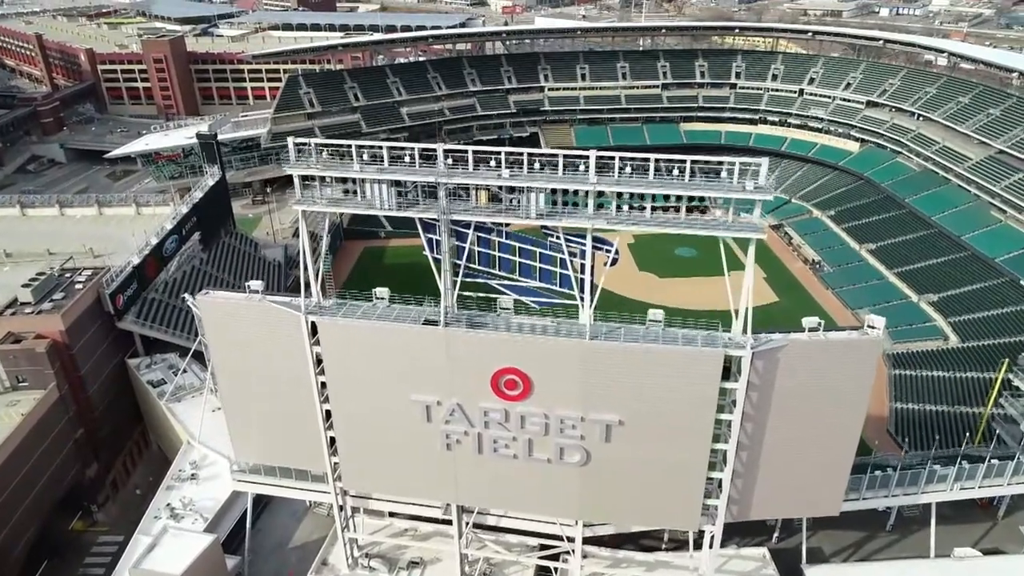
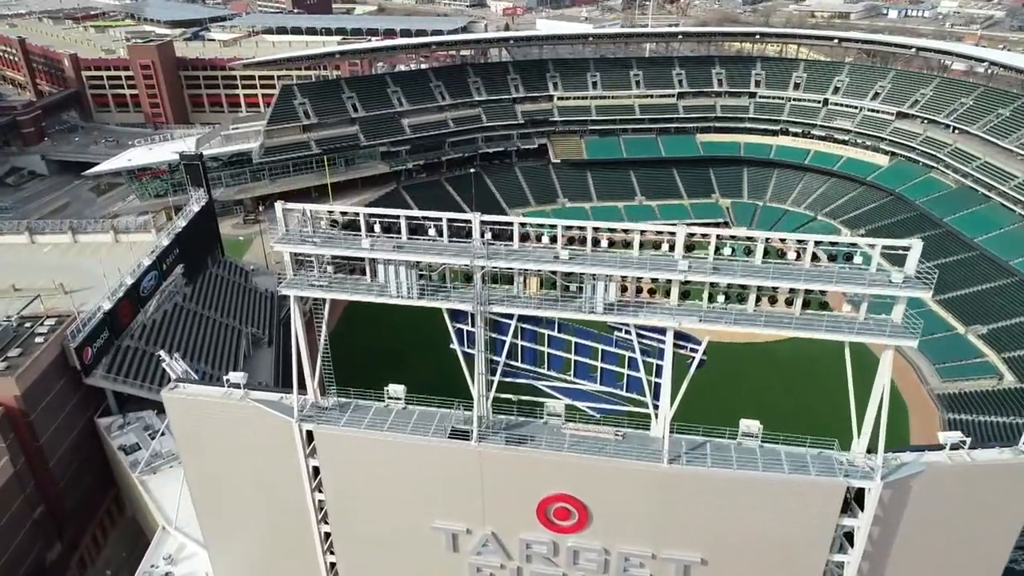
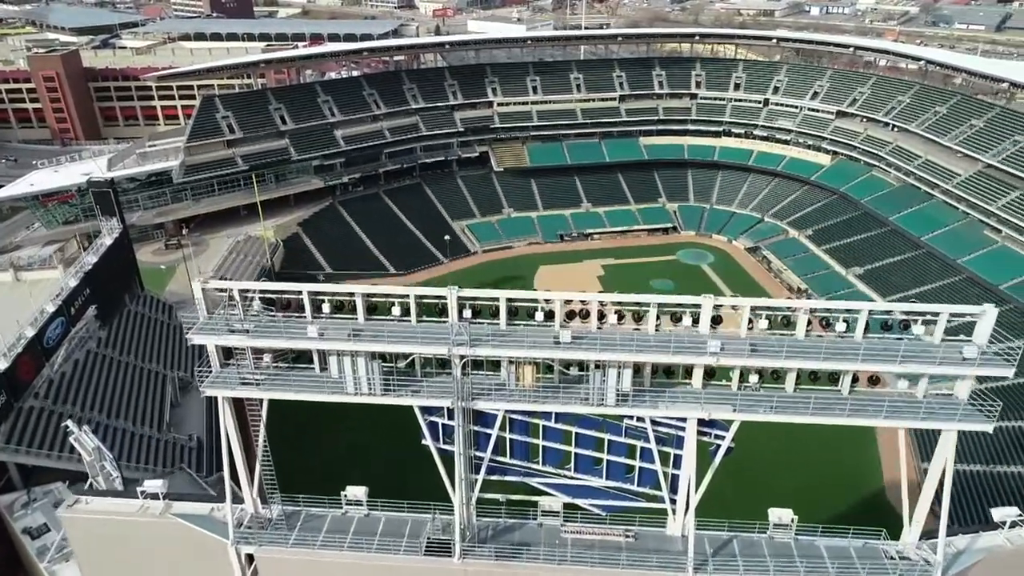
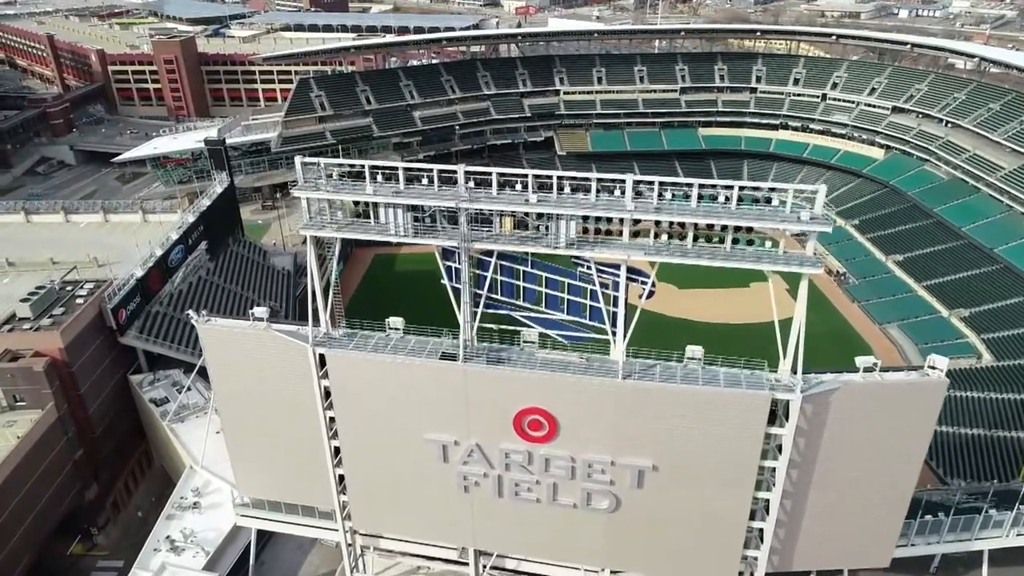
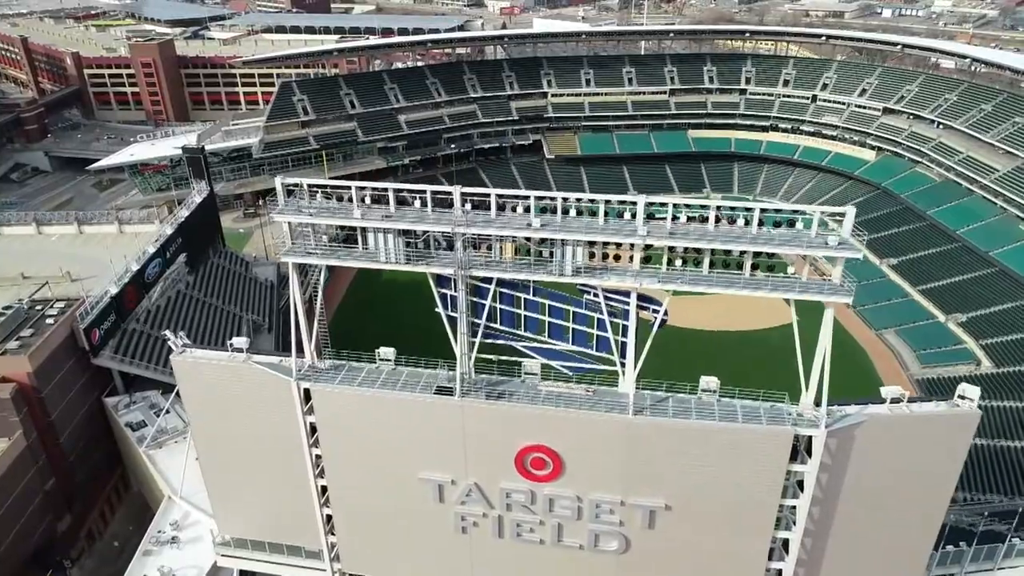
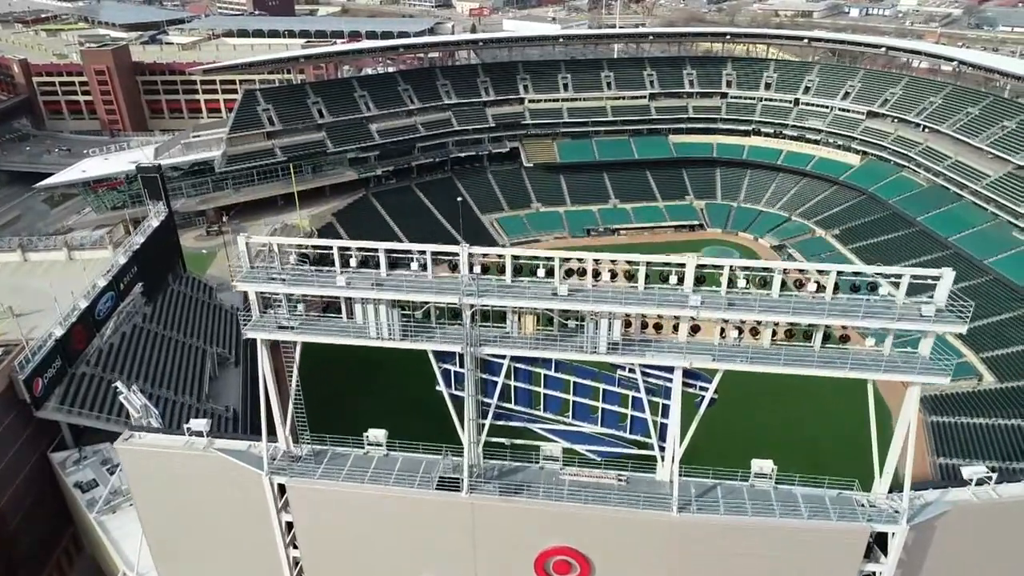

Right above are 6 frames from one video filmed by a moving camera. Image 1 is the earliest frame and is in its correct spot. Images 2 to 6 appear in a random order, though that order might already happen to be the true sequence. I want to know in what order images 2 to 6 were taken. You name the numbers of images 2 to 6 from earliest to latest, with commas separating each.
4, 5, 2, 6, 3
